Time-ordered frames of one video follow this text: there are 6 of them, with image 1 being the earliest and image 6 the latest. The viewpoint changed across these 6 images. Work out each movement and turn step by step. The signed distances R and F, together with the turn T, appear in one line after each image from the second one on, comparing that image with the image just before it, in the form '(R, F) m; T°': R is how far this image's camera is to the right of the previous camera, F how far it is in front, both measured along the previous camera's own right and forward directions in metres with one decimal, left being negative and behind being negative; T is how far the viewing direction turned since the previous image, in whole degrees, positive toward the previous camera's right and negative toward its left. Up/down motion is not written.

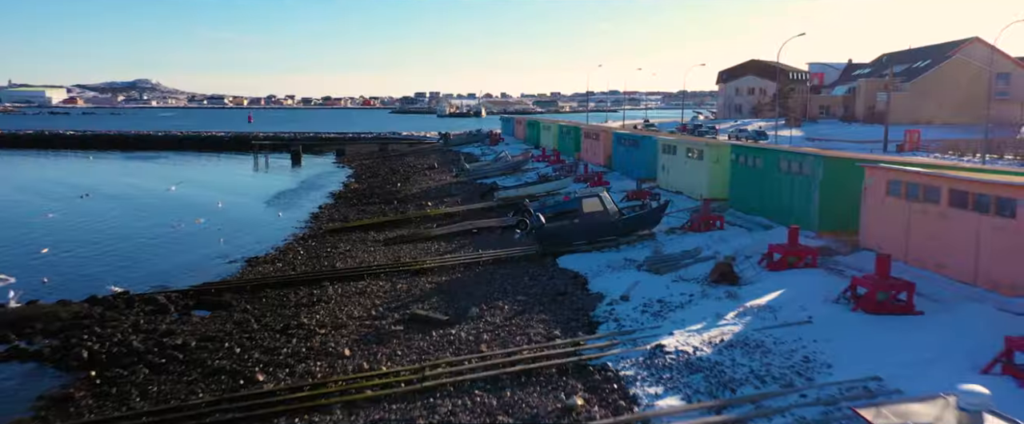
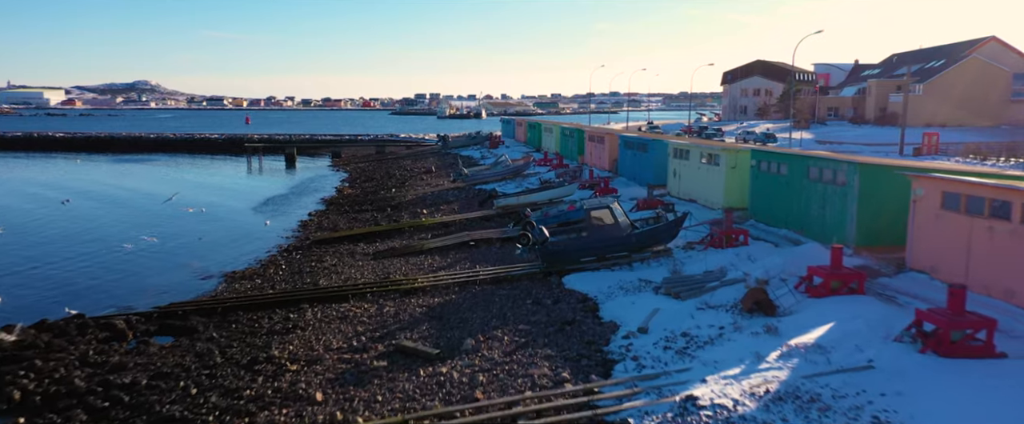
(0.0, +1.7) m; 0°
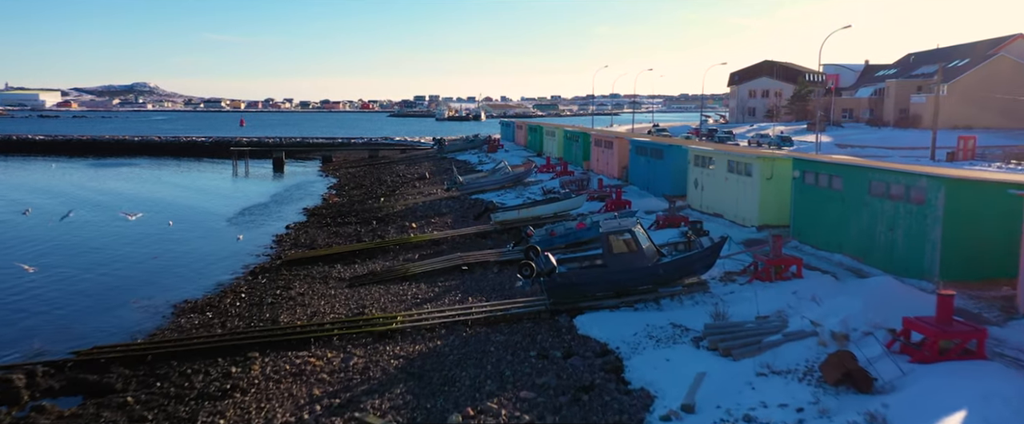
(0.0, +2.8) m; 0°
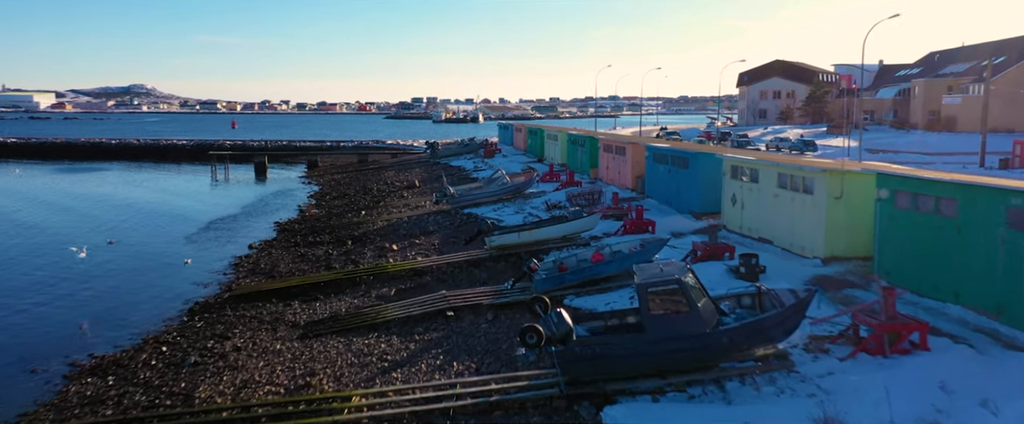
(0.0, +3.6) m; 0°
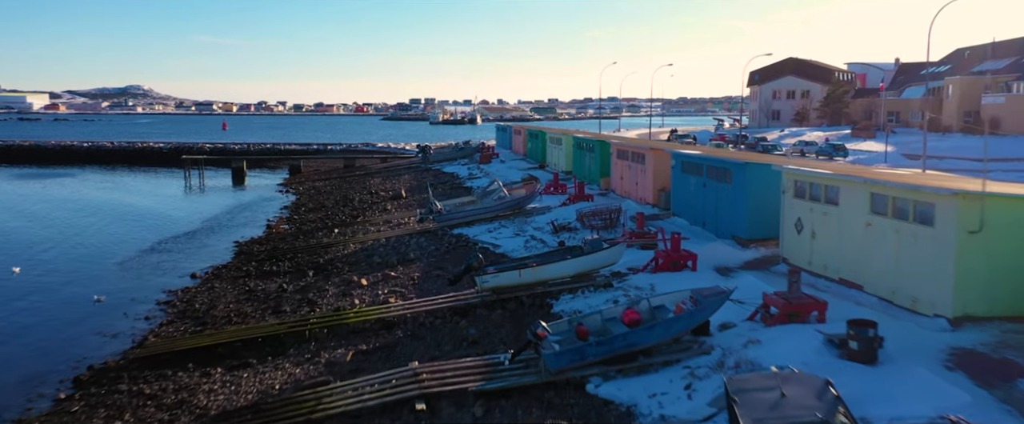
(0.0, +4.0) m; 0°
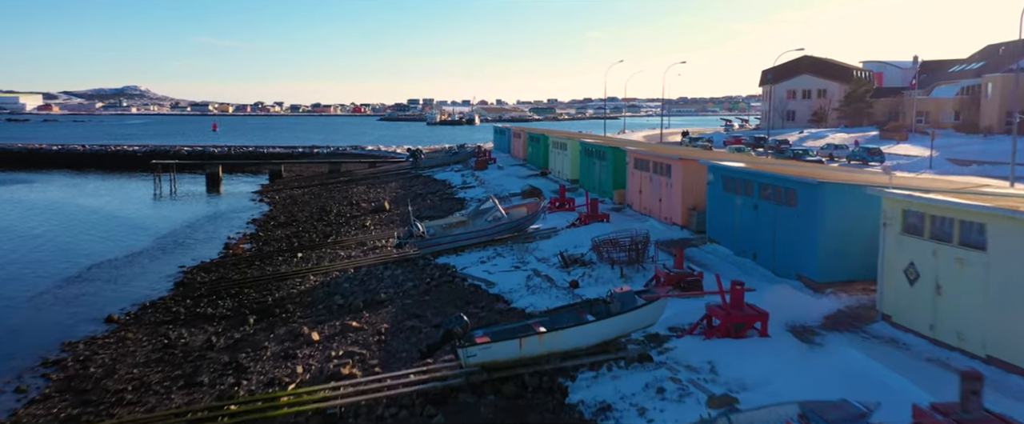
(0.0, +3.8) m; 0°
